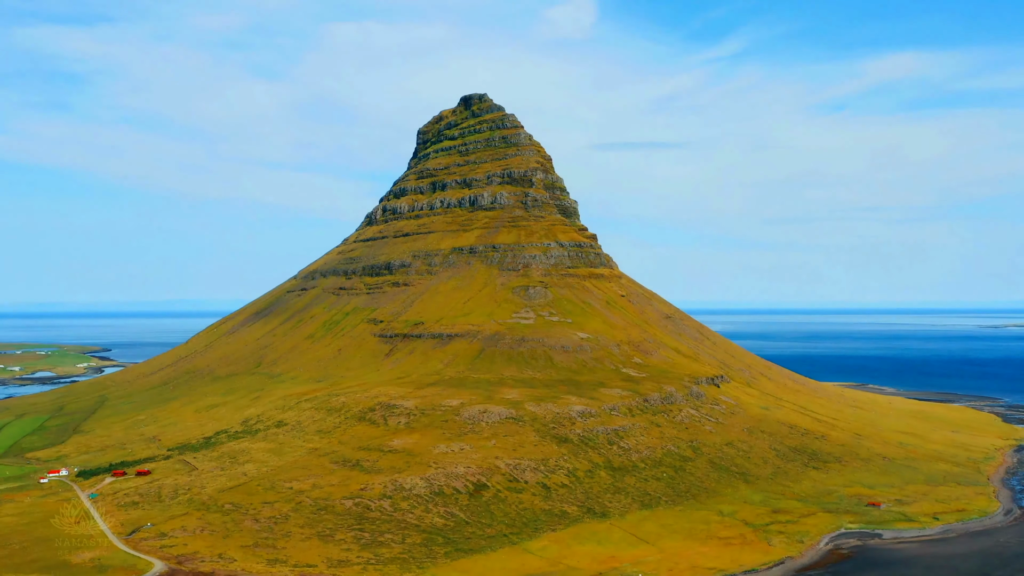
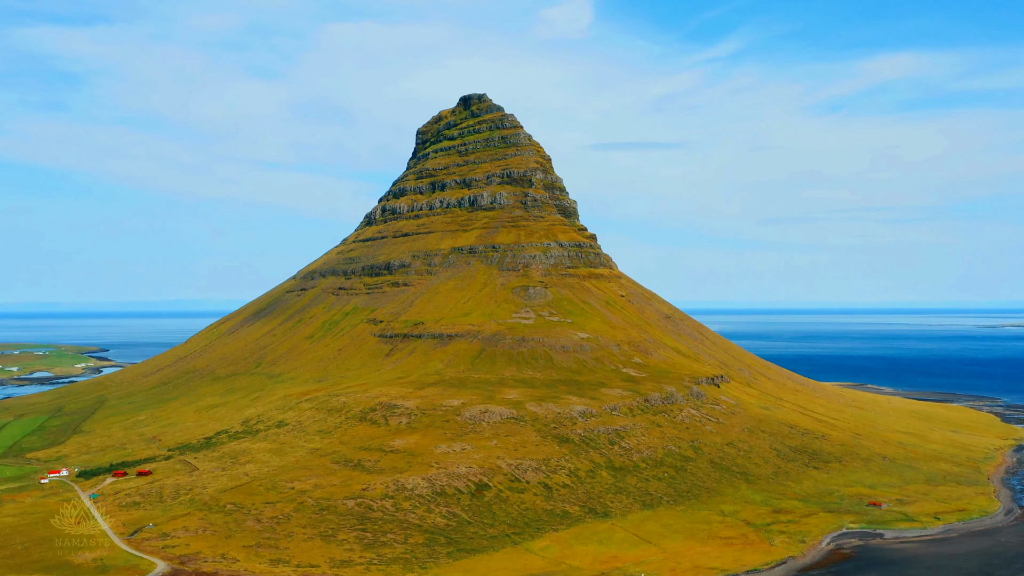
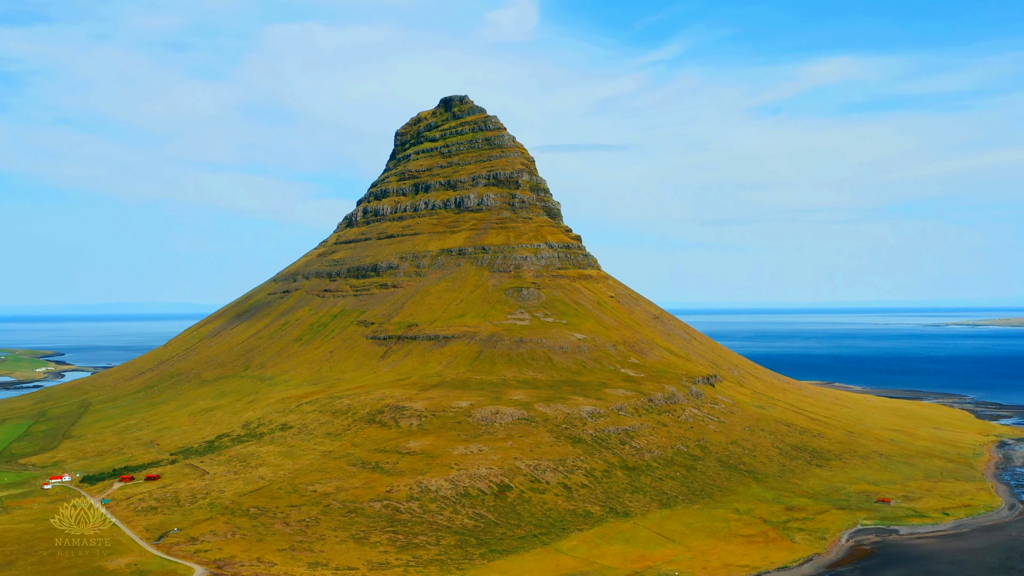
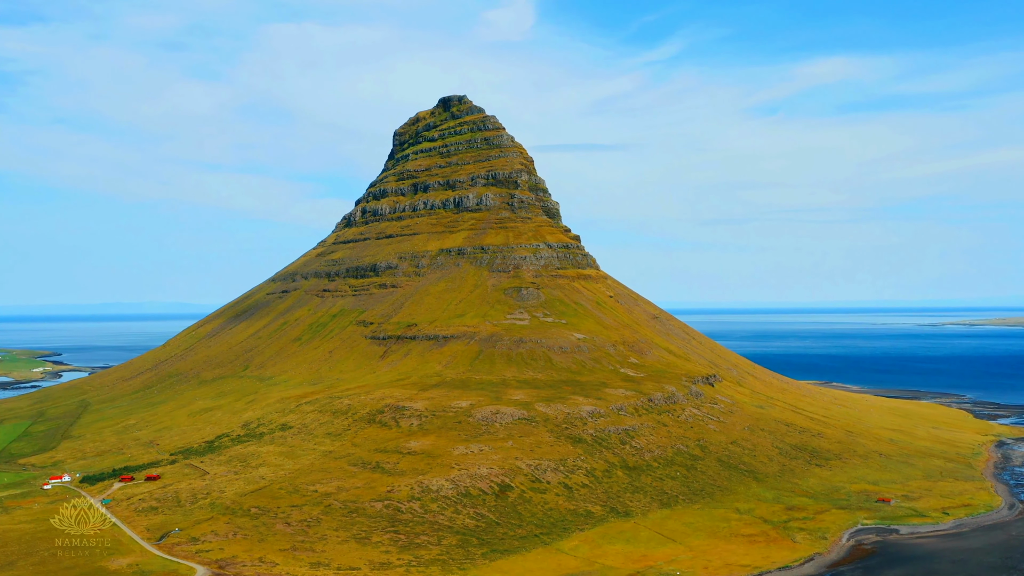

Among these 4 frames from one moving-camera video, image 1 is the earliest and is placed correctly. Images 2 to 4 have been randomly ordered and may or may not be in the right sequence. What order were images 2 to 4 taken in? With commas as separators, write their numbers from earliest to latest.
2, 3, 4
